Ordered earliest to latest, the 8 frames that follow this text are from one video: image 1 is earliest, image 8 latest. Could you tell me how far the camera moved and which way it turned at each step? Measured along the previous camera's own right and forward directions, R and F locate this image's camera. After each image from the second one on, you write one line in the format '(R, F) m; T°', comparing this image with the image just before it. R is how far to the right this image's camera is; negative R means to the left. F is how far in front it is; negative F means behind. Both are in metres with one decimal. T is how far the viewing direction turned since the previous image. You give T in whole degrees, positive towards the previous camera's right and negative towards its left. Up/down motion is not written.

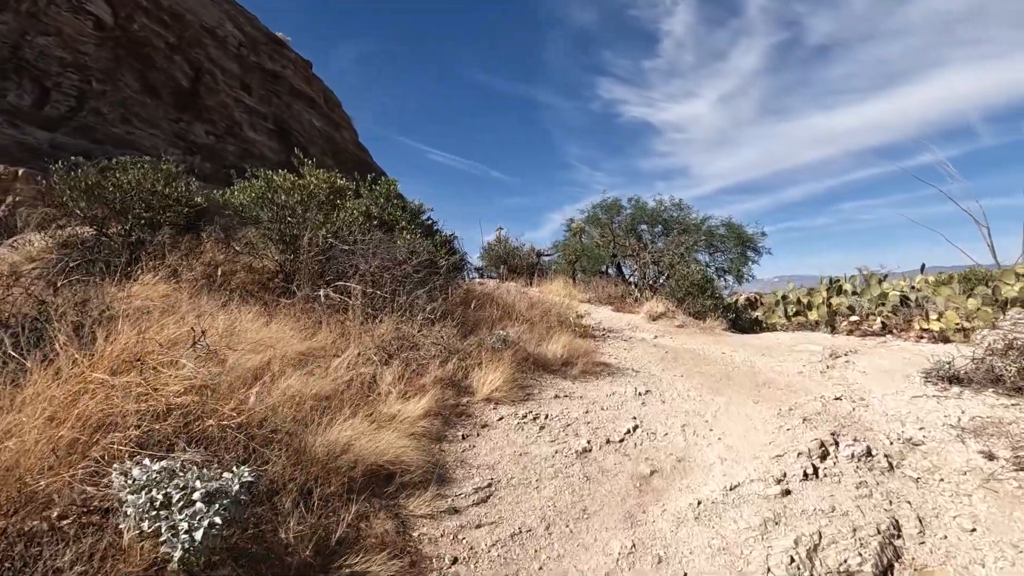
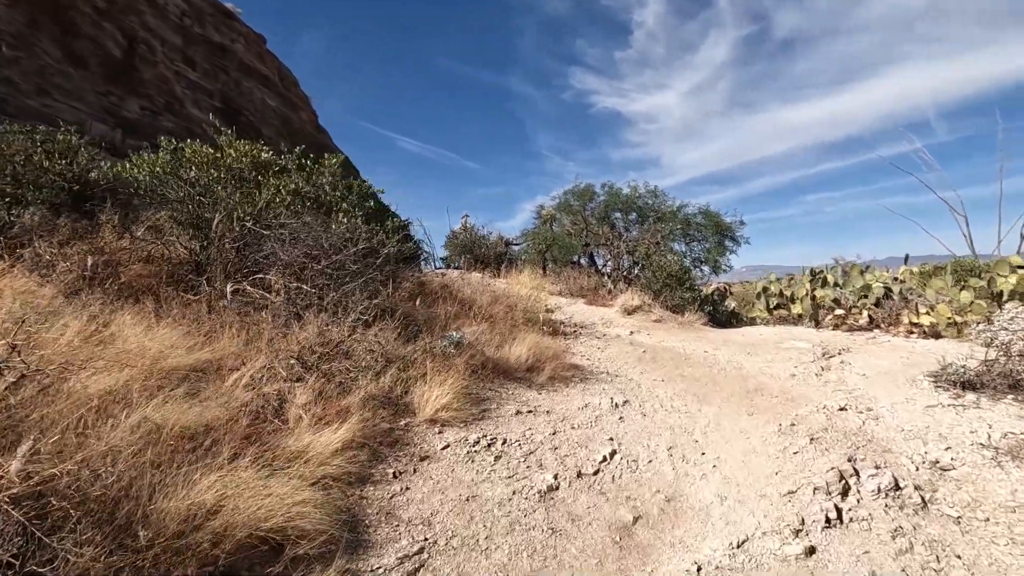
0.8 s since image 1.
(+0.1, +0.8) m; +3°
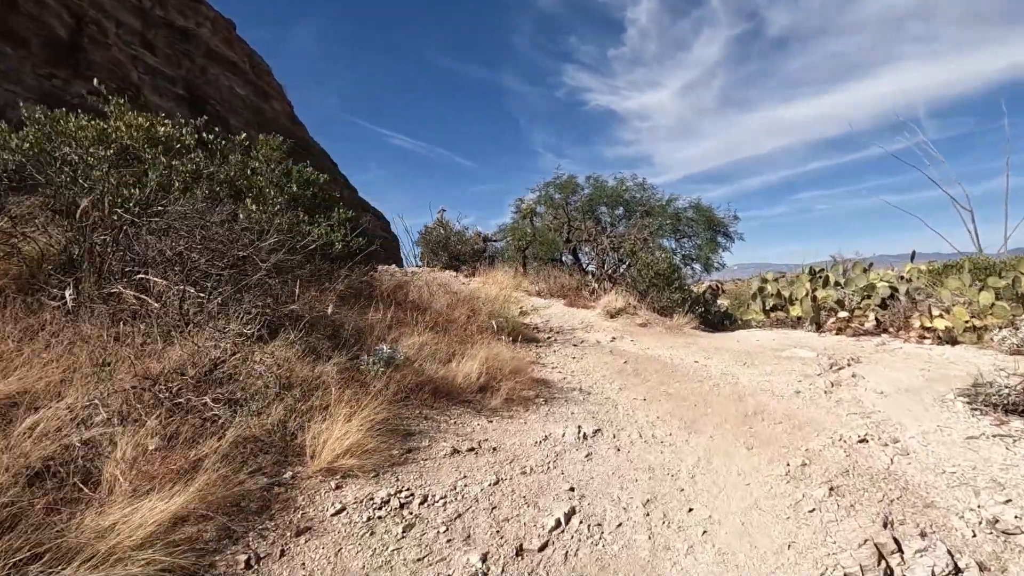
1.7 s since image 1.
(+0.3, +0.8) m; +1°
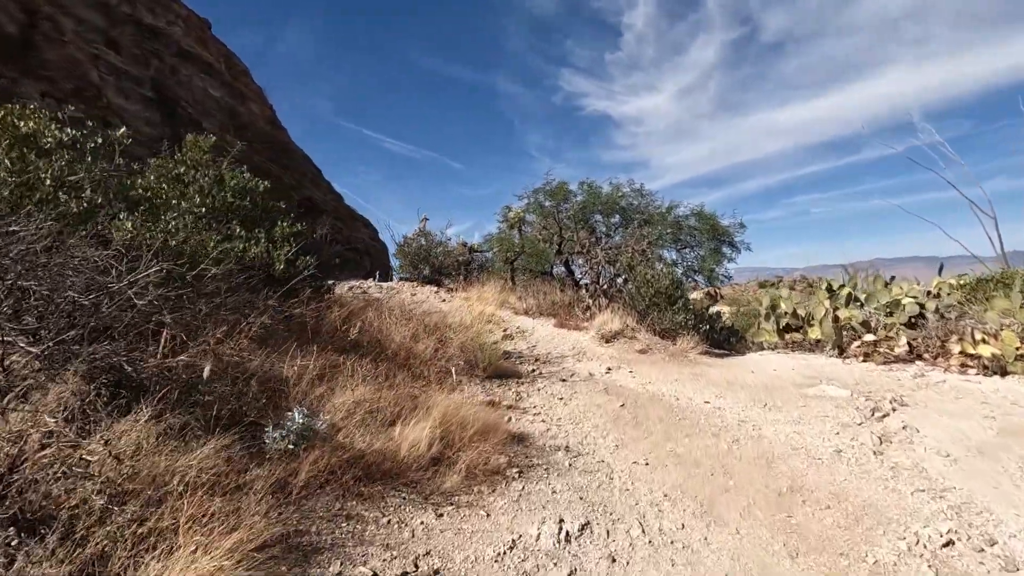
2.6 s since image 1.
(+0.2, +0.9) m; 0°
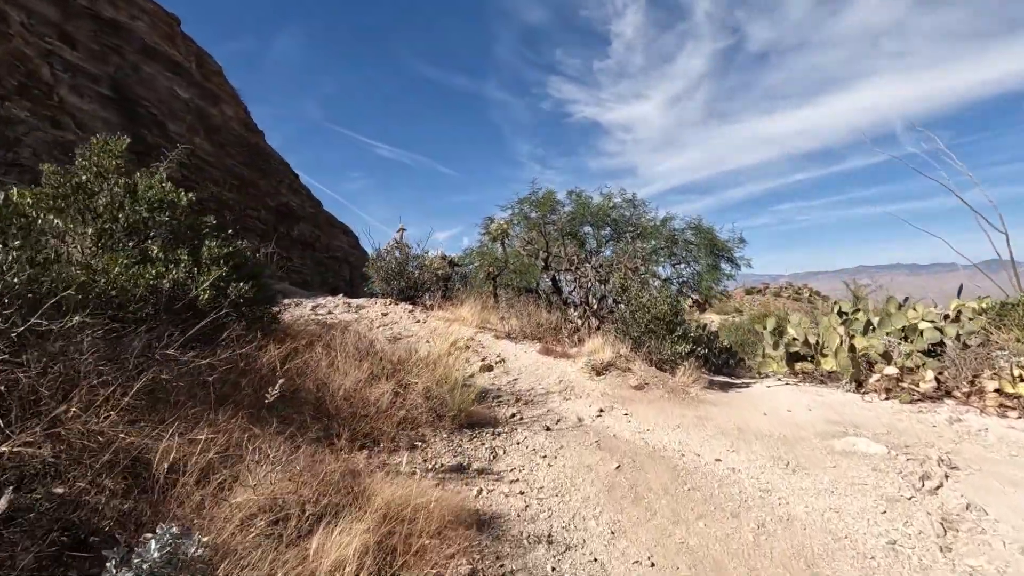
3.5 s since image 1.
(+0.1, +0.8) m; +1°
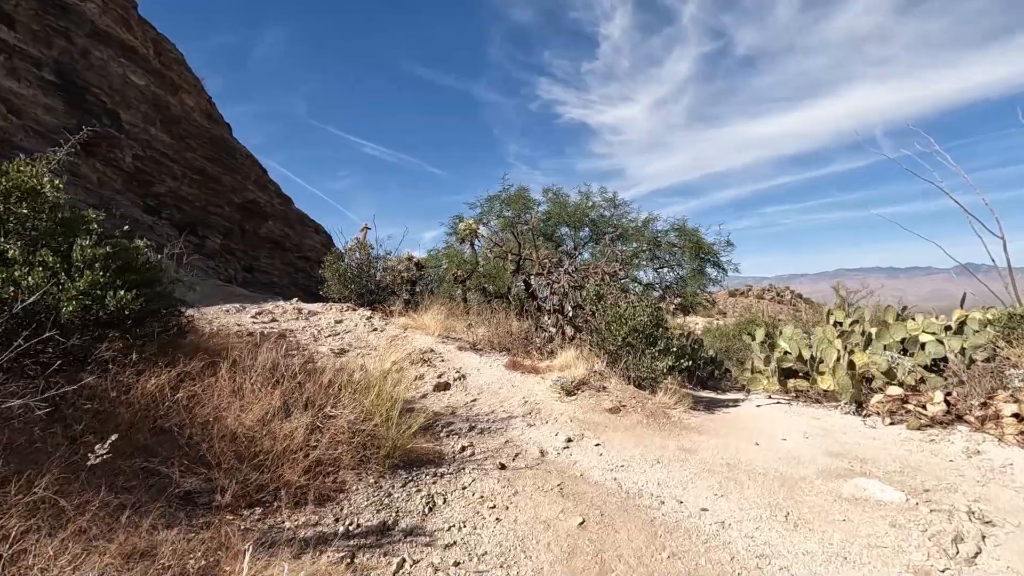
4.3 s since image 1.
(+0.3, +0.7) m; +1°
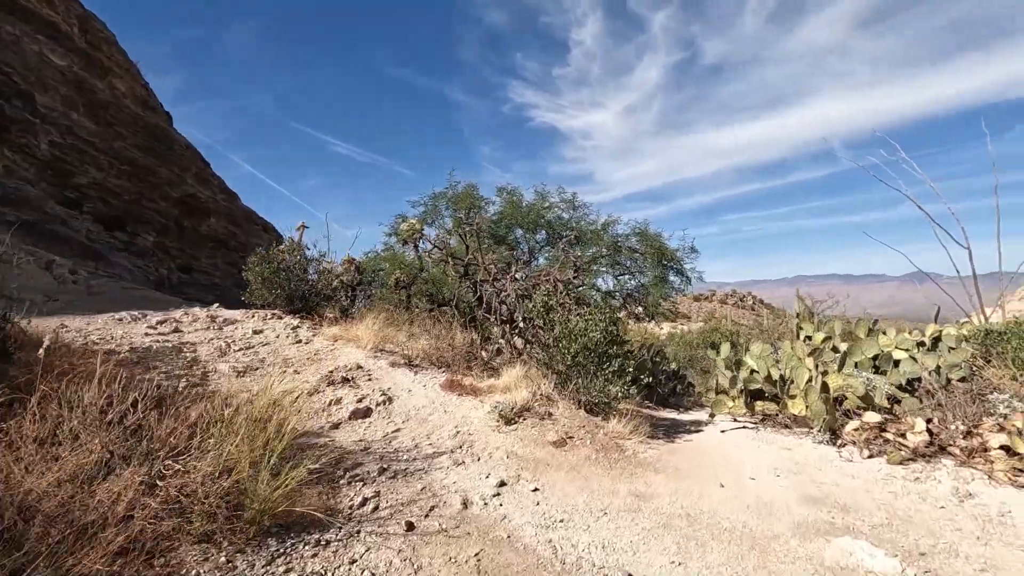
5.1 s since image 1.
(+0.3, +0.7) m; +3°
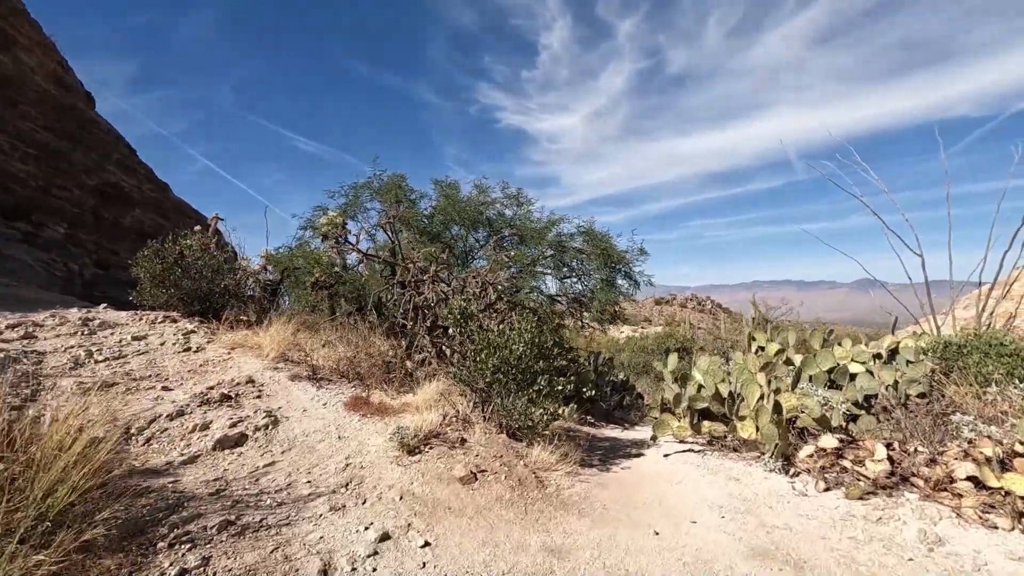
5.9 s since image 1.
(+0.4, +0.7) m; +4°
